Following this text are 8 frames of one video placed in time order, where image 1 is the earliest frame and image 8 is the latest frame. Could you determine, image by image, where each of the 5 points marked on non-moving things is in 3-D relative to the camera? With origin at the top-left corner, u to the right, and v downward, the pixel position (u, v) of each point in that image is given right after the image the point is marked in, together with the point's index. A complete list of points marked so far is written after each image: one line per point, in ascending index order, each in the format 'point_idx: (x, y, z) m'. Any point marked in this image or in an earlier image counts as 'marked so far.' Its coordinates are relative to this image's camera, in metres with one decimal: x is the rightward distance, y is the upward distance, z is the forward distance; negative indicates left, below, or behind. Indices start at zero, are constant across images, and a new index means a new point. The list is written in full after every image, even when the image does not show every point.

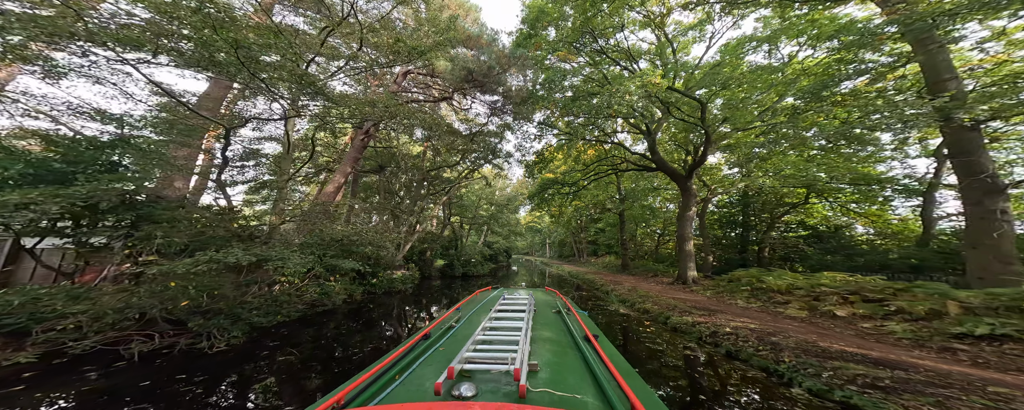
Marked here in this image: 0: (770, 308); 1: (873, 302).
0: (+5.7, -2.3, +6.0) m
1: (+6.6, -1.8, +4.9) m
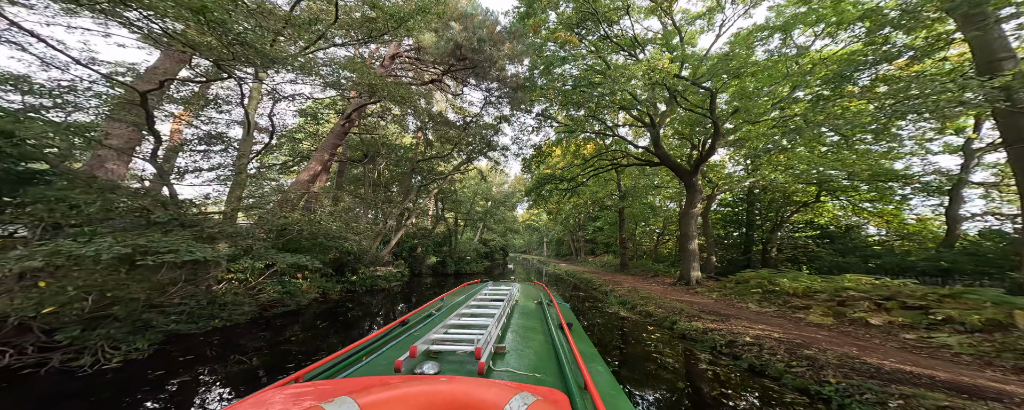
0: (+5.6, -2.2, +5.4) m
1: (+6.5, -1.7, +4.4) m
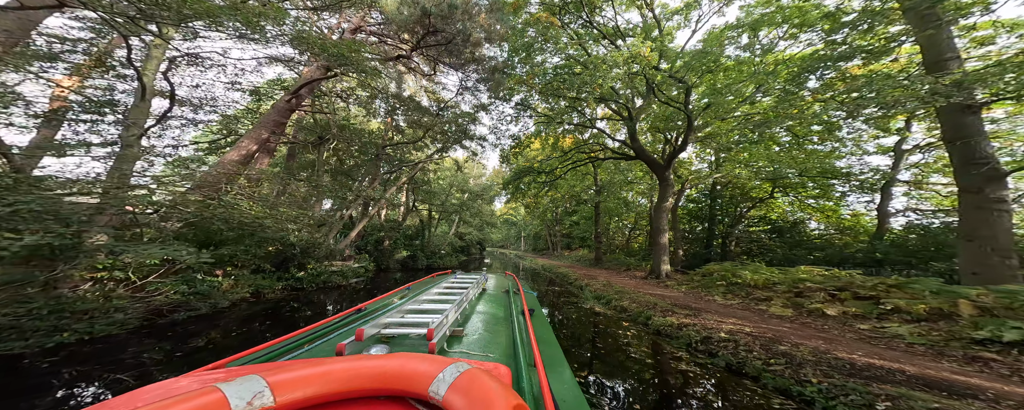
0: (+5.0, -2.1, +5.7) m
1: (+6.1, -1.6, +4.6) m
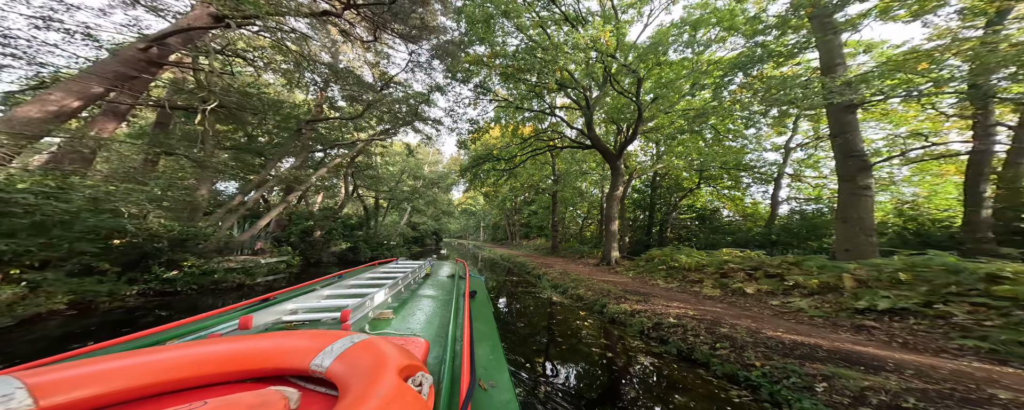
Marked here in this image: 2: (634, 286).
0: (+4.0, -1.9, +6.2) m
1: (+5.3, -1.5, +5.4) m
2: (+2.9, -1.9, +6.4) m
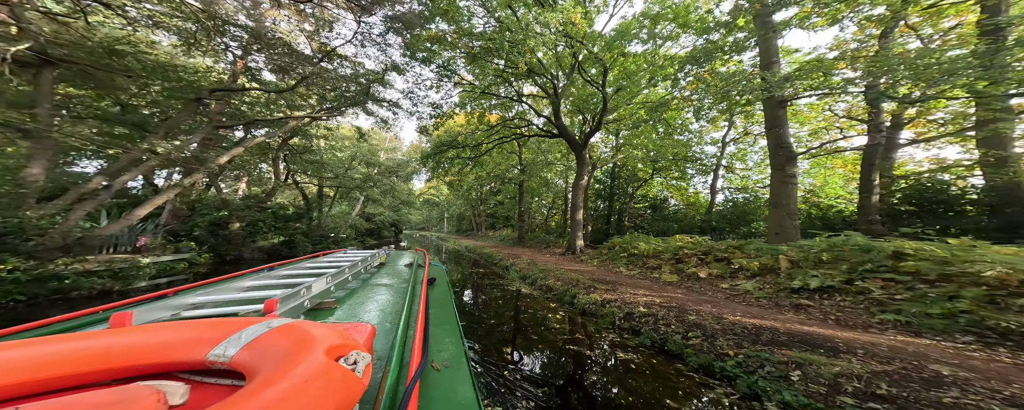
0: (+3.3, -1.7, +6.6) m
1: (+4.6, -1.2, +5.9) m
2: (+2.1, -1.7, +6.5) m
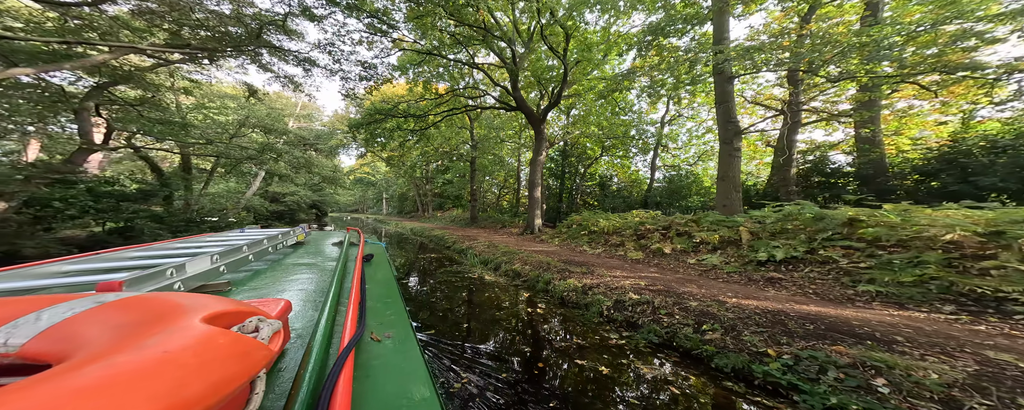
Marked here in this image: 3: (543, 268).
0: (+2.4, -1.1, +6.5) m
1: (+3.8, -0.7, +6.0) m
2: (+1.3, -1.2, +6.2) m
3: (+0.8, -1.5, +6.2) m
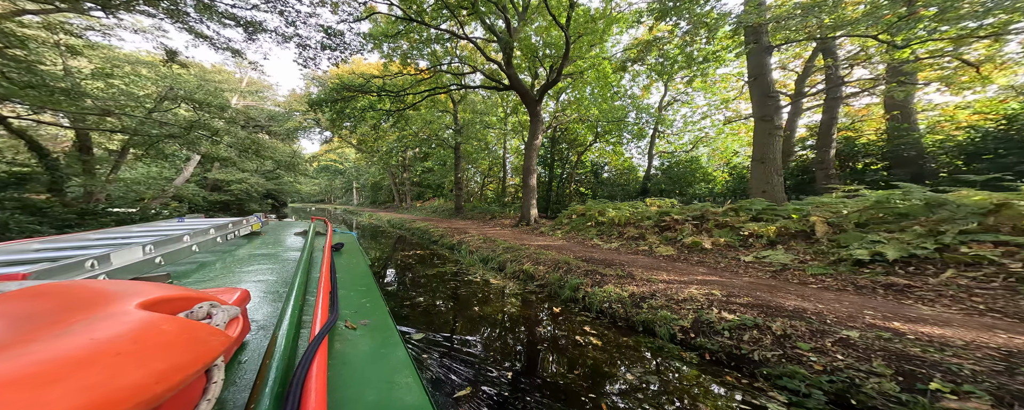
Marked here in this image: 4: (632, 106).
0: (+2.6, -0.9, +5.5) m
1: (+4.0, -0.4, +5.2) m
2: (+1.5, -0.9, +5.2) m
3: (+1.0, -1.2, +5.1) m
4: (+7.1, +5.9, +15.9) m
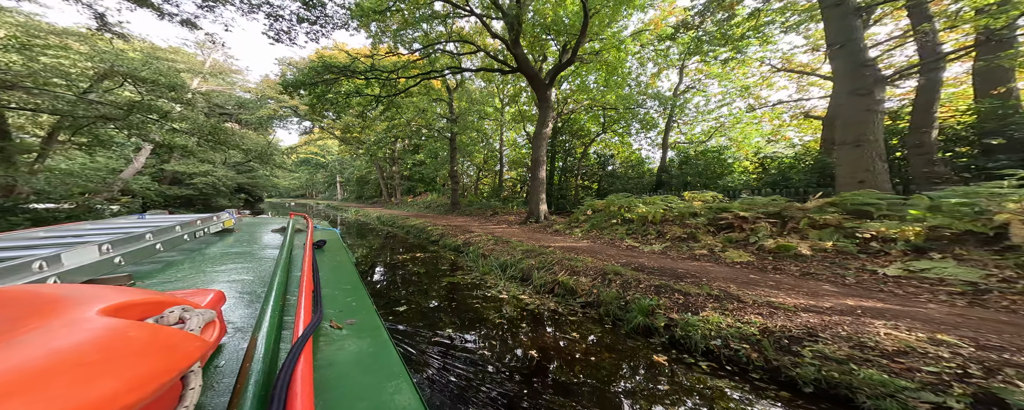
0: (+3.2, -0.8, +4.3) m
1: (+4.6, -0.3, +4.1) m
2: (+2.1, -0.8, +3.9) m
3: (+1.6, -1.1, +3.9) m
4: (+7.2, +6.2, +14.8) m
